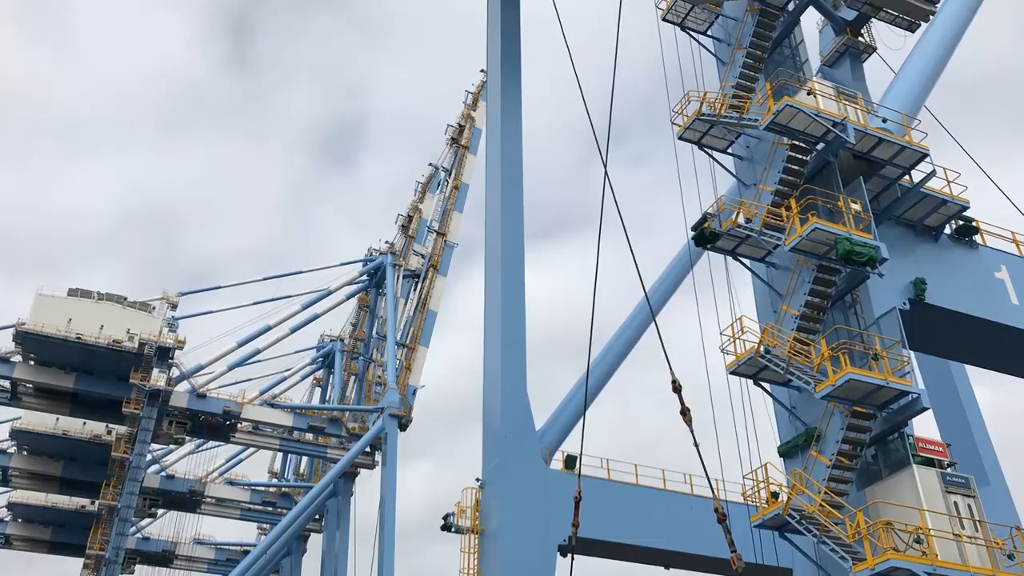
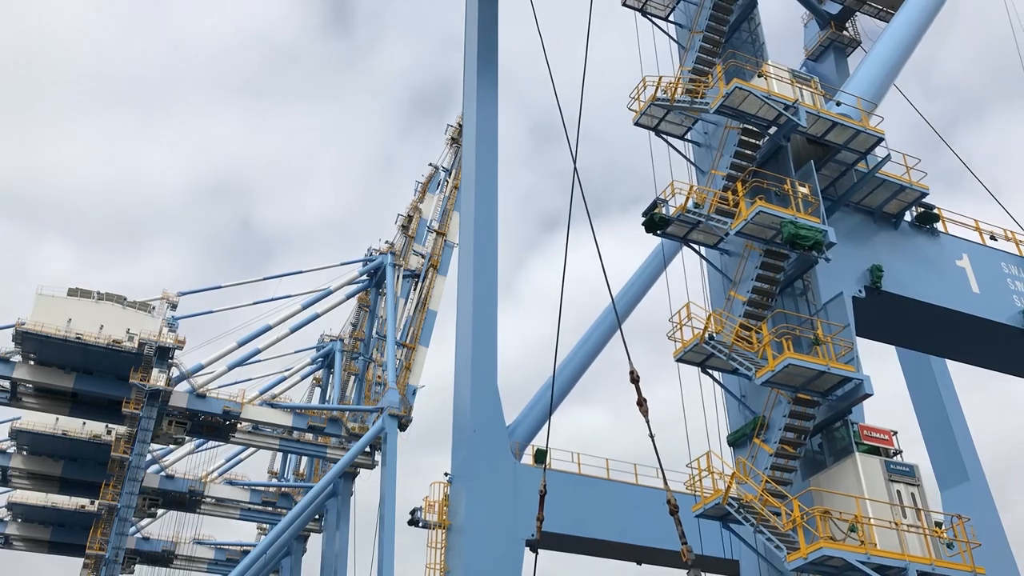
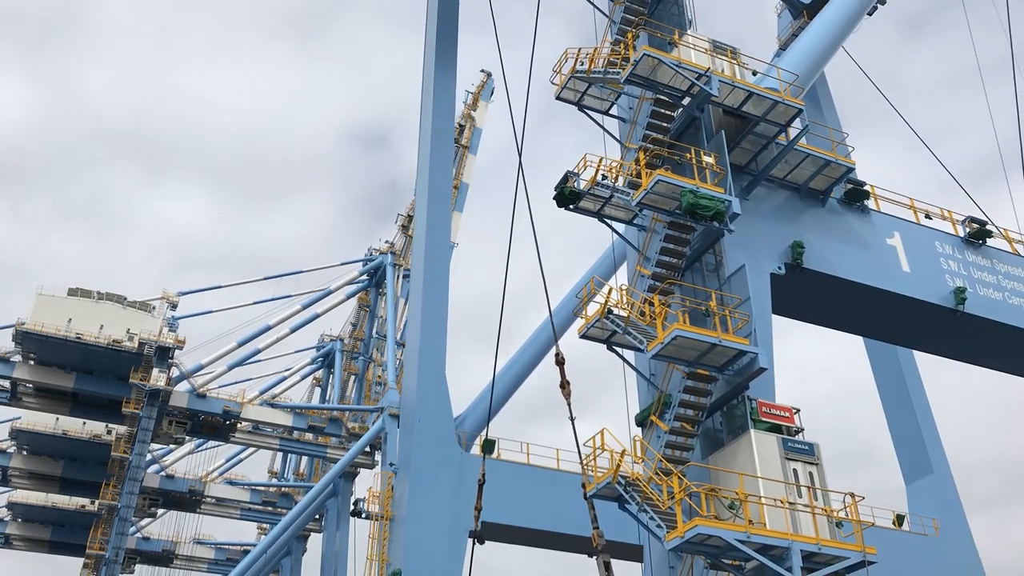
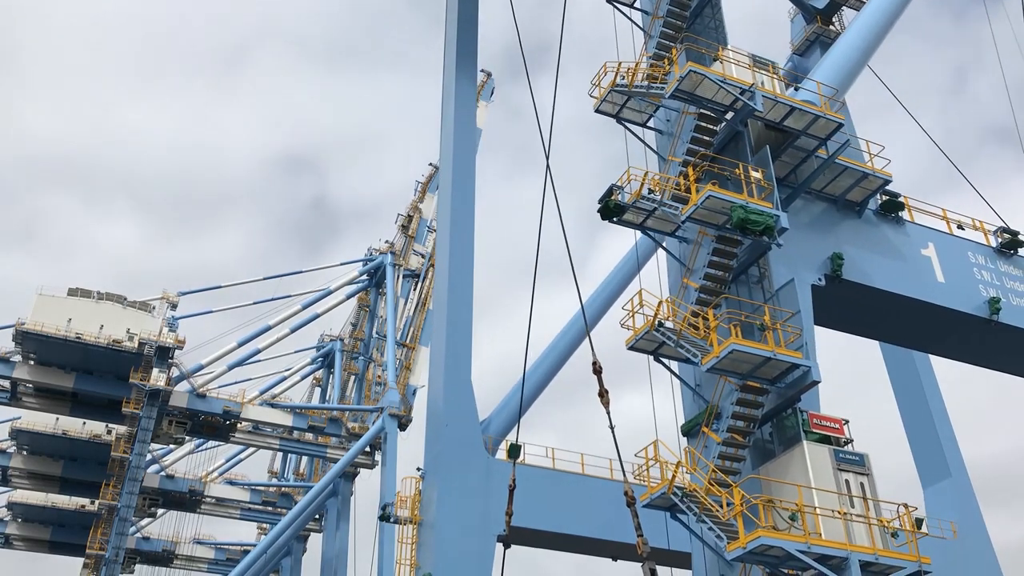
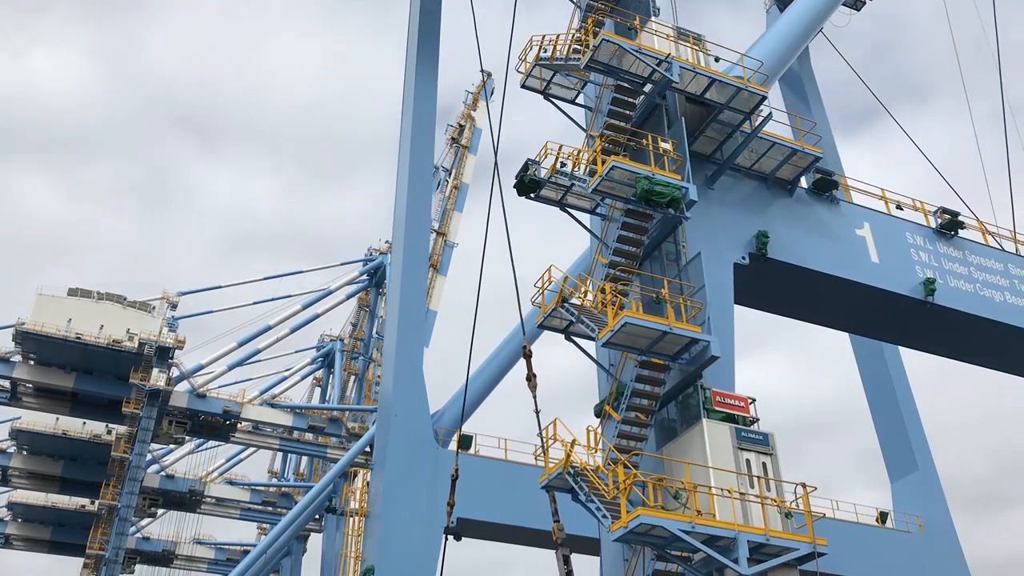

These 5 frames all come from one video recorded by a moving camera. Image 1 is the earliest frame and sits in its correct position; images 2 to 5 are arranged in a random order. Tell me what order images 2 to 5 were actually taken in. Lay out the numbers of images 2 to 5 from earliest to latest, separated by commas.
2, 4, 3, 5
